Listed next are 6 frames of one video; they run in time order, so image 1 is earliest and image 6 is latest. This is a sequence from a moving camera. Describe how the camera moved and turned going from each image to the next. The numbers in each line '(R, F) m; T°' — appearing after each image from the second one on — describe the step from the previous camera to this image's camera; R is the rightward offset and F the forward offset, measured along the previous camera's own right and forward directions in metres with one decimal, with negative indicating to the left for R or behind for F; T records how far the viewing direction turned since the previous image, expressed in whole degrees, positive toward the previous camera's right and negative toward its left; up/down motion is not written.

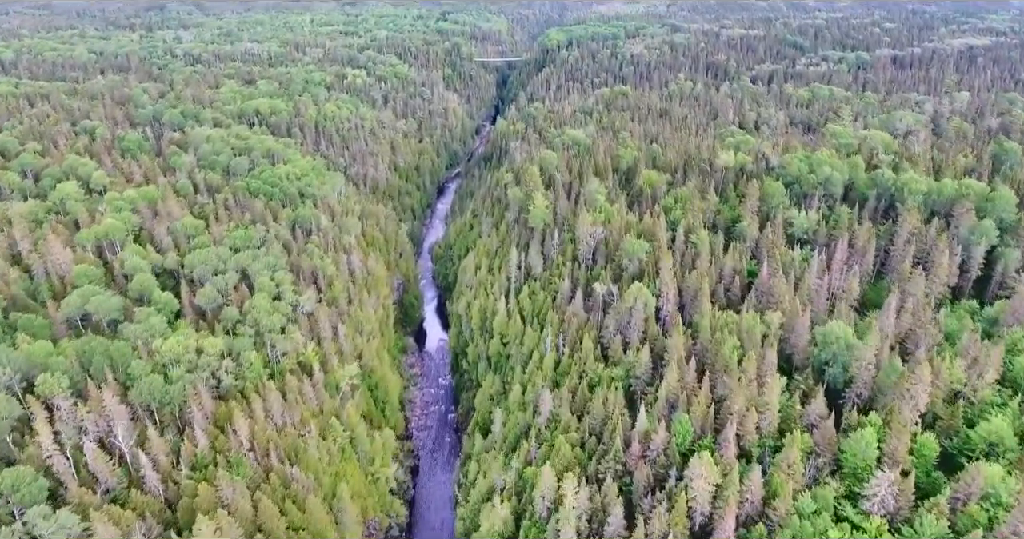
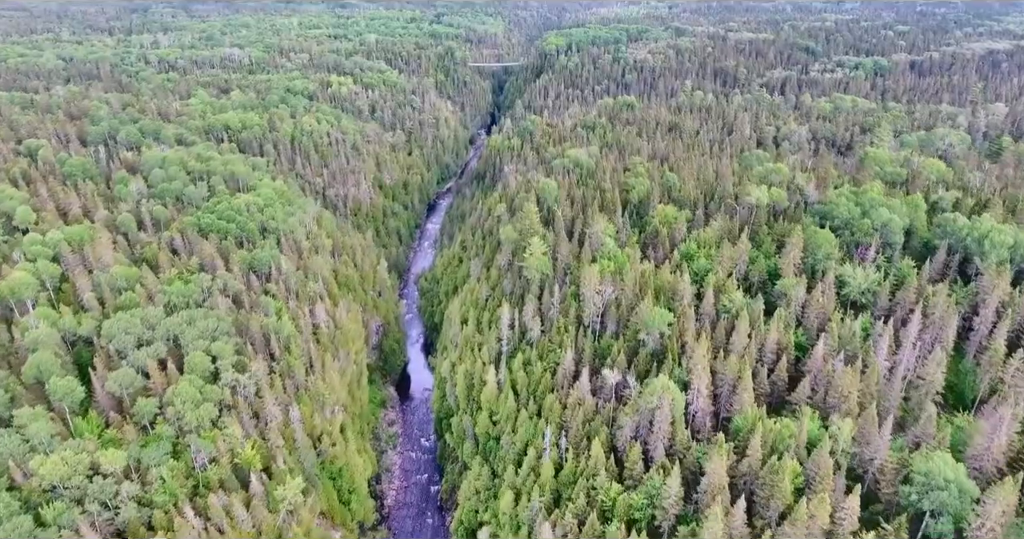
(+0.5, +11.1) m; 0°
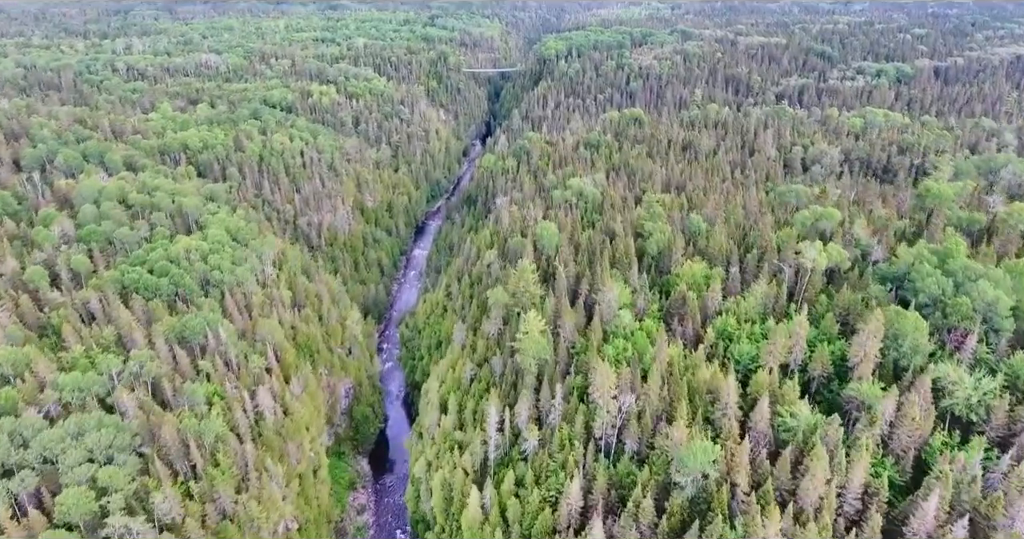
(+0.6, +12.4) m; 0°
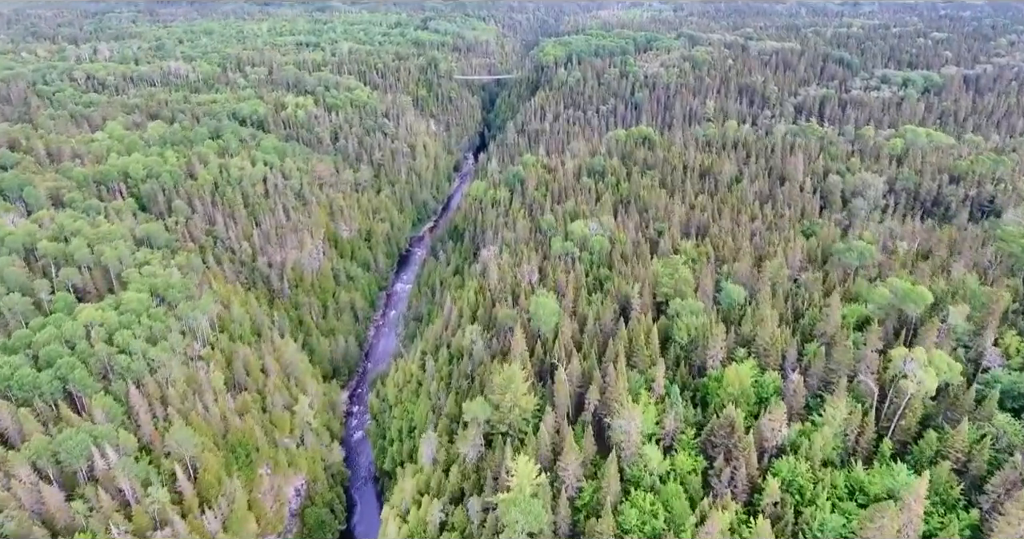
(+0.8, +13.4) m; 0°
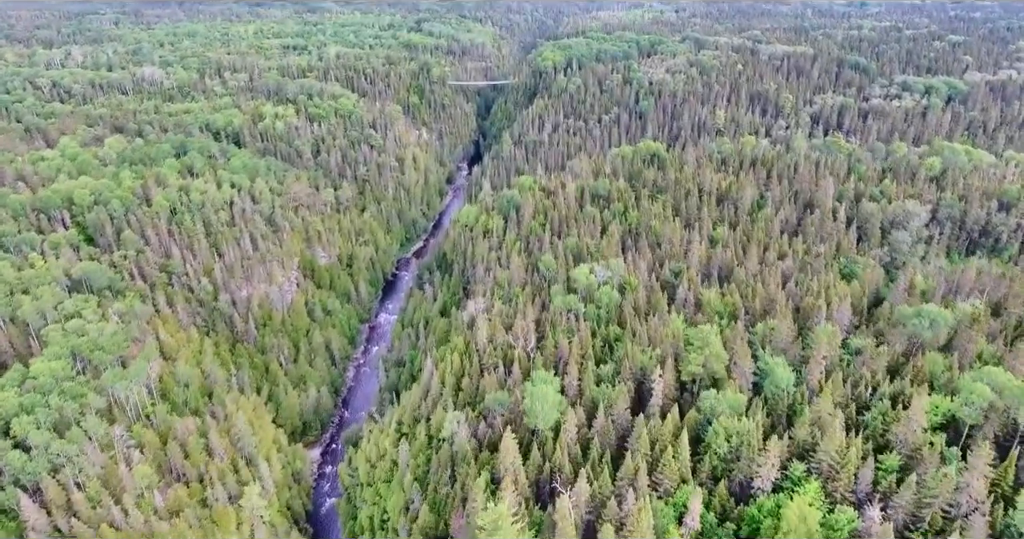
(+0.4, +9.8) m; 0°
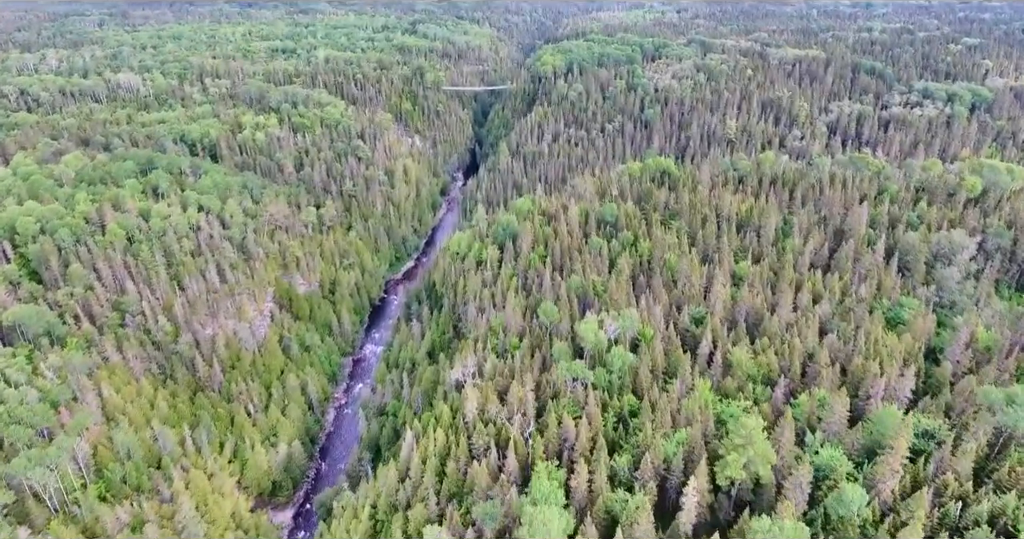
(+0.2, +8.3) m; 0°
